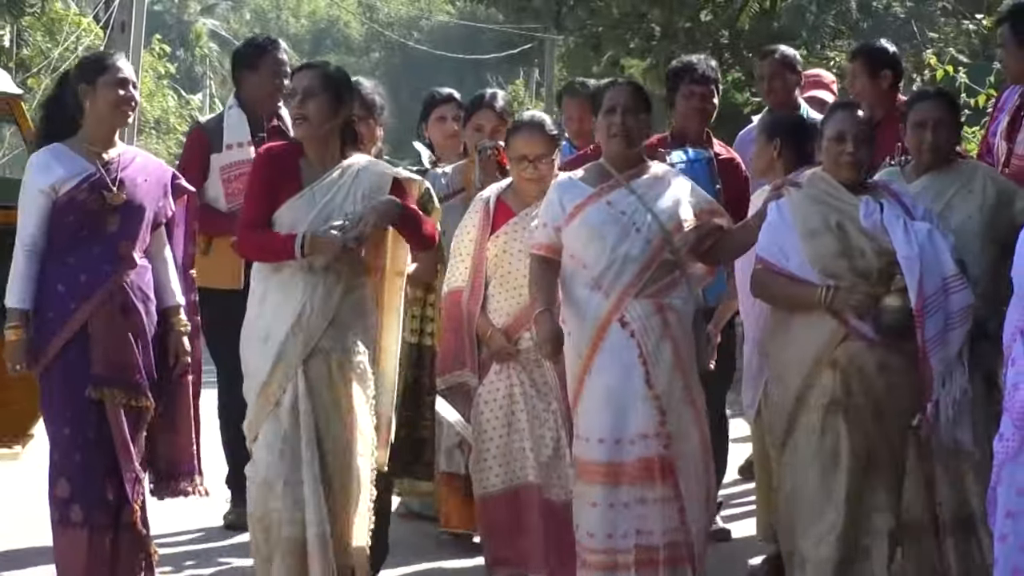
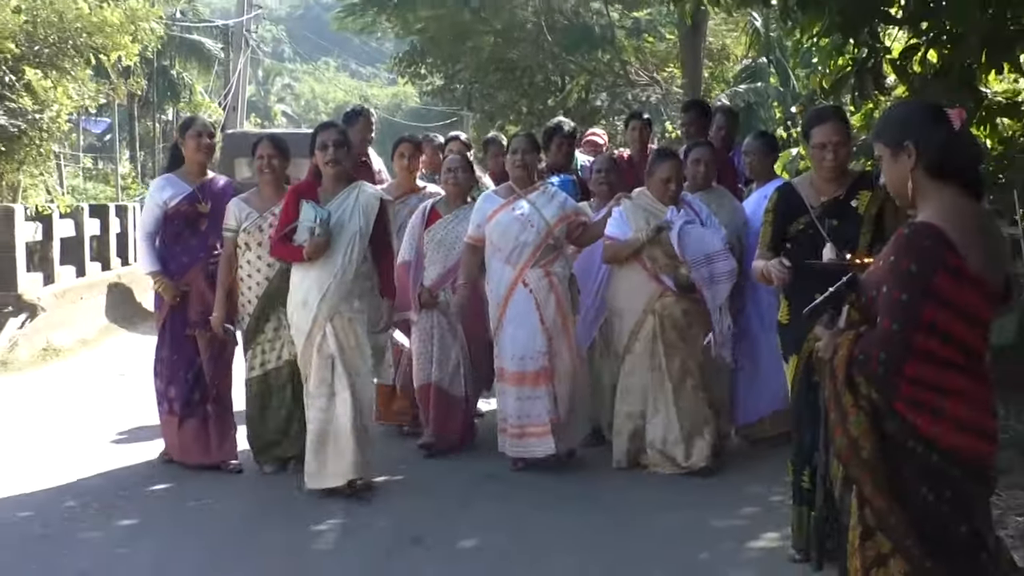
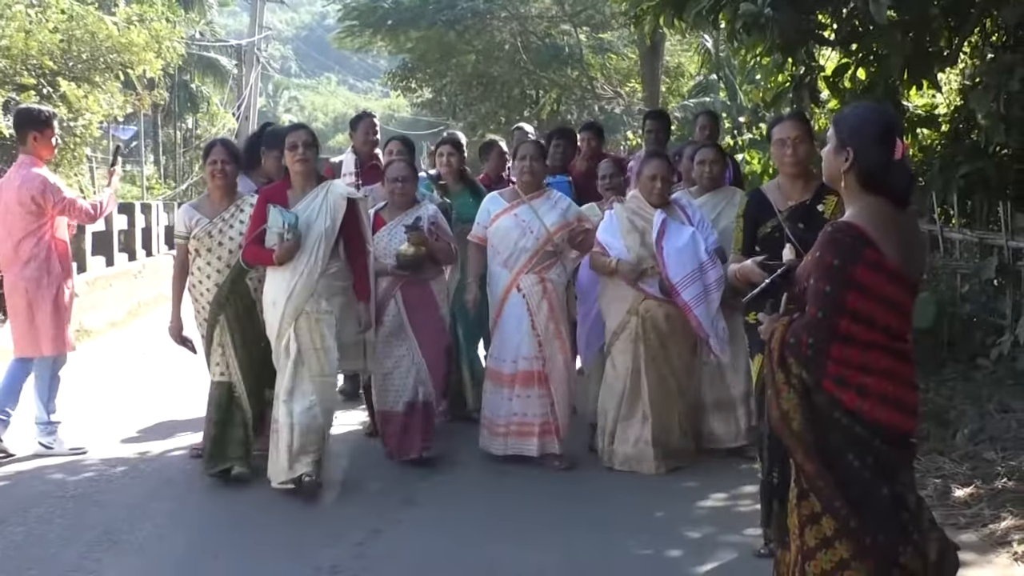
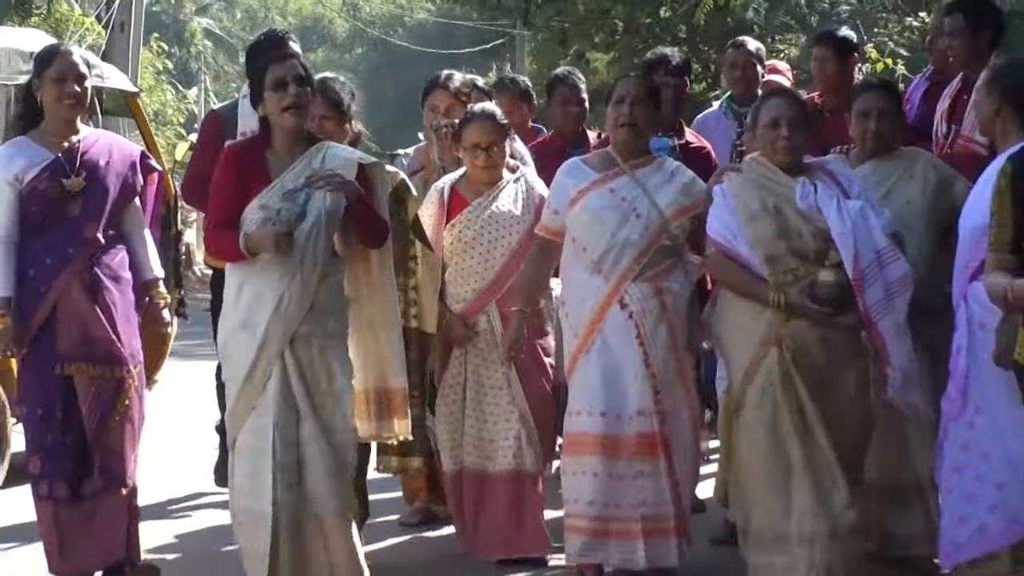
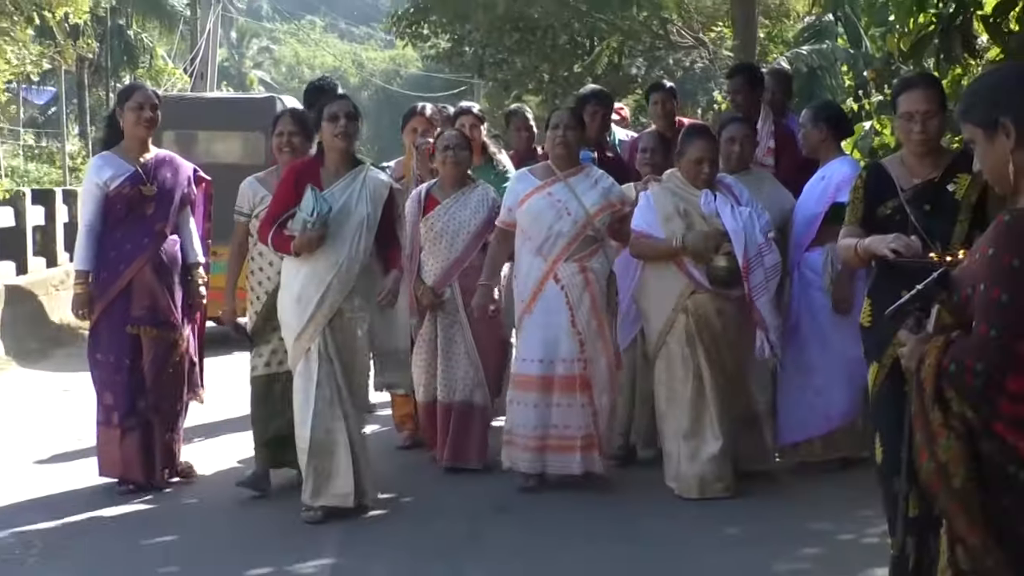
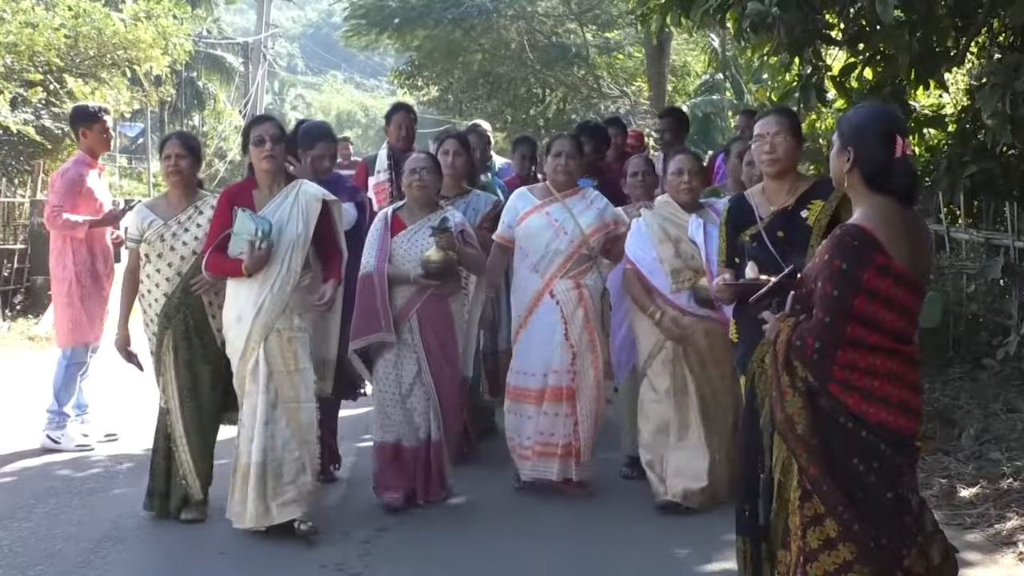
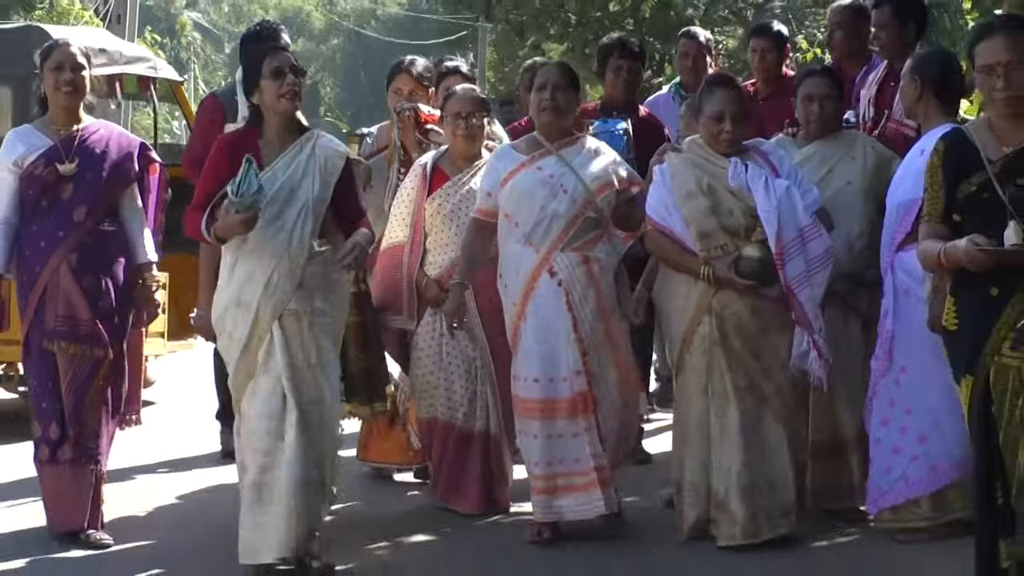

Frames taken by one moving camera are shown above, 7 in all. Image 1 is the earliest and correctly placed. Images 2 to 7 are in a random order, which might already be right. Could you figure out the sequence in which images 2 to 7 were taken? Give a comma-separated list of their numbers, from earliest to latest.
4, 7, 5, 2, 3, 6
